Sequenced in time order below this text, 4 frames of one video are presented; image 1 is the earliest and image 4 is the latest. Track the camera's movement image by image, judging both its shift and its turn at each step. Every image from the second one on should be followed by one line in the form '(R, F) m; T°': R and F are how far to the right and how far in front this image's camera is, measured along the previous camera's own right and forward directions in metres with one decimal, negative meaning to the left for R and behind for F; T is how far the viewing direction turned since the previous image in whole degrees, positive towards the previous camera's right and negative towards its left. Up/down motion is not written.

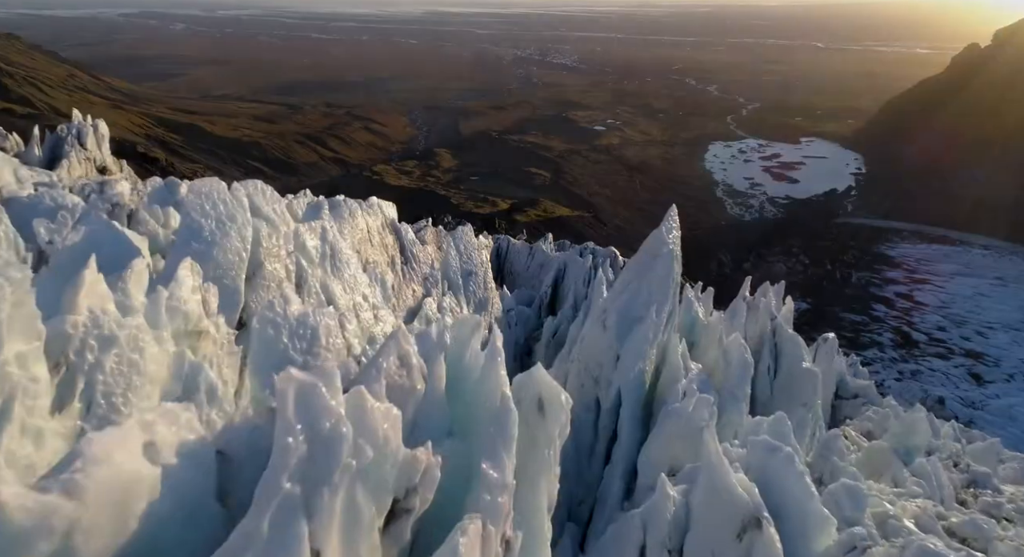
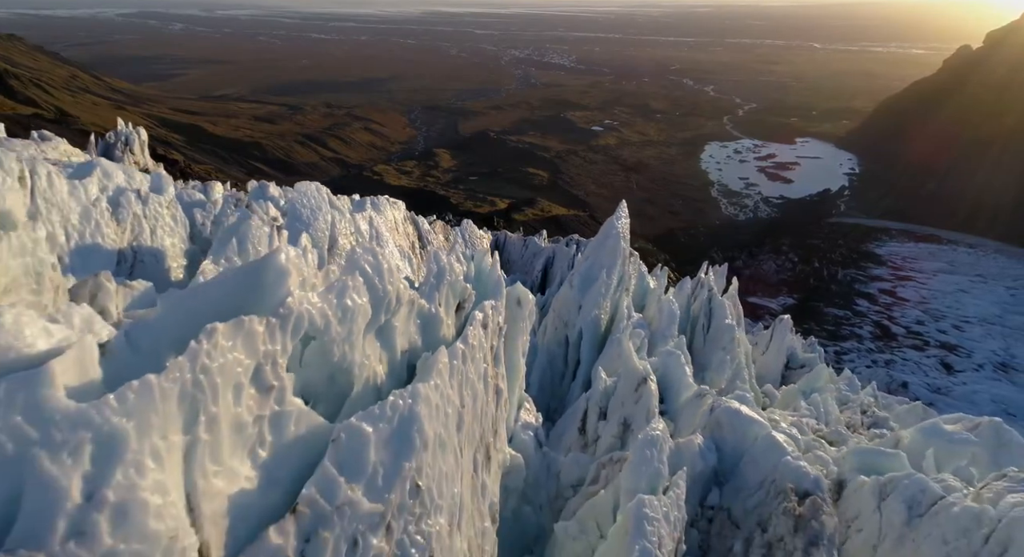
(+0.1, -4.4) m; 0°
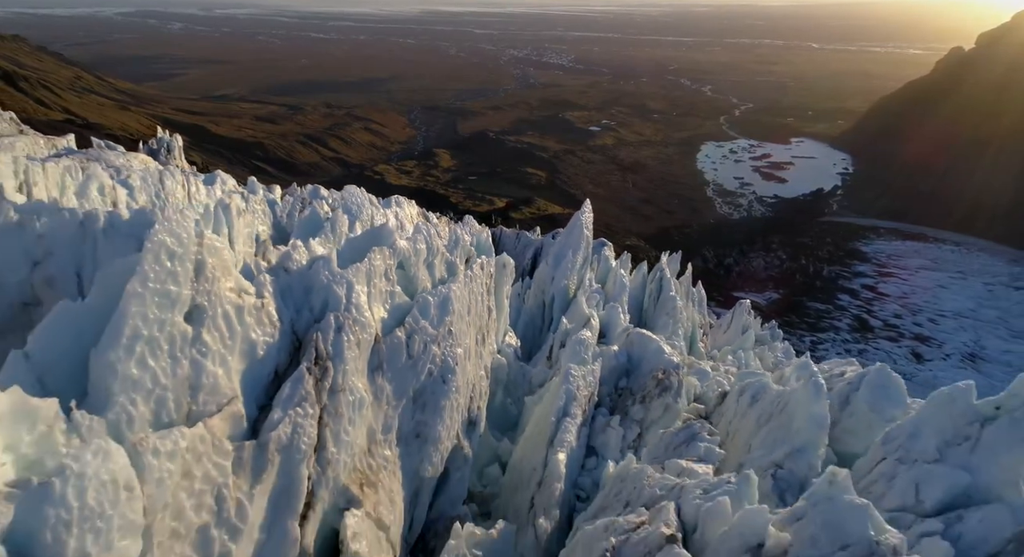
(+0.2, -5.1) m; 0°
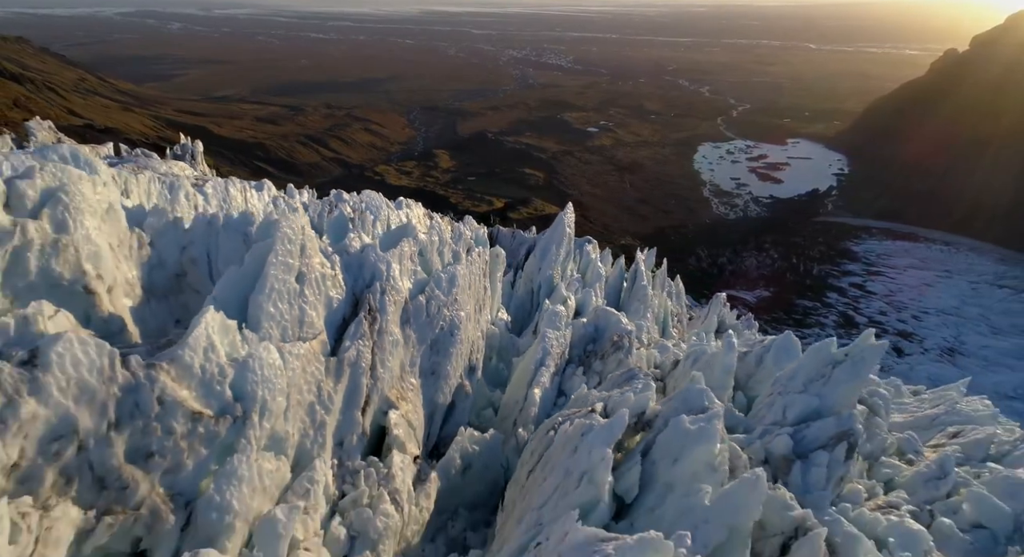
(+0.2, -3.7) m; 0°
